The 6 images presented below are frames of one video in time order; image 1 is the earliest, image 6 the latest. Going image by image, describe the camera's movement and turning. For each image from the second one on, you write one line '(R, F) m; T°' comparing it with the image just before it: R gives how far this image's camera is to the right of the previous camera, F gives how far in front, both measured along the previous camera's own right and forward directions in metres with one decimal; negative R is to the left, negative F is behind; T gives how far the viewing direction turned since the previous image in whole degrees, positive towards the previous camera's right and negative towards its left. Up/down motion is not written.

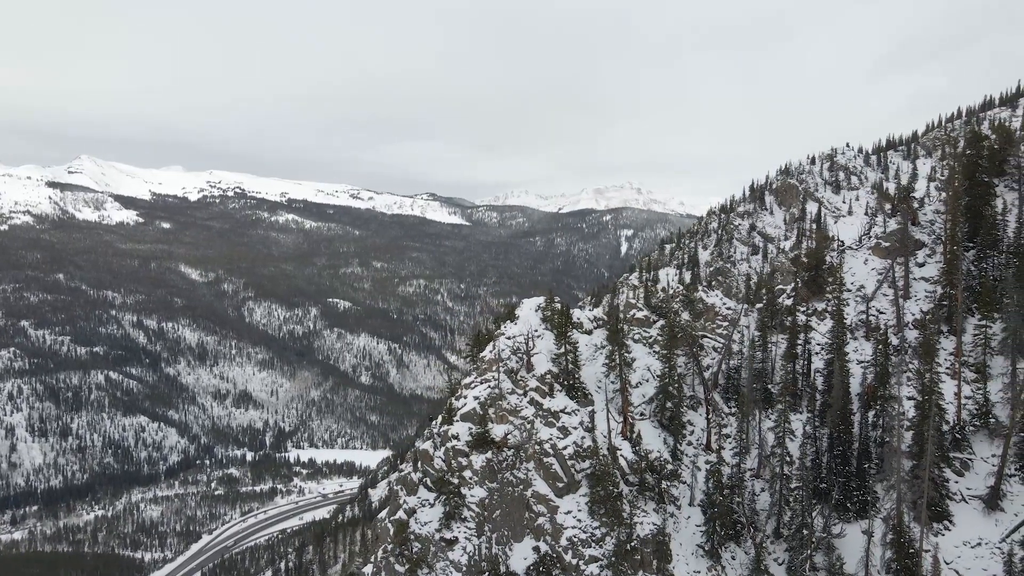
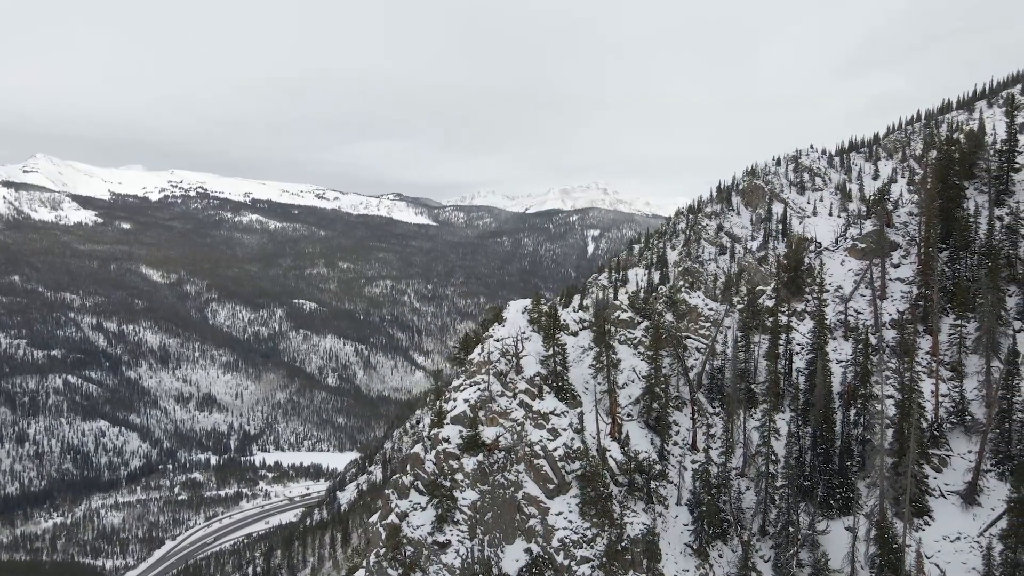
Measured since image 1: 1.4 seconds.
(-1.1, +0.3) m; +2°
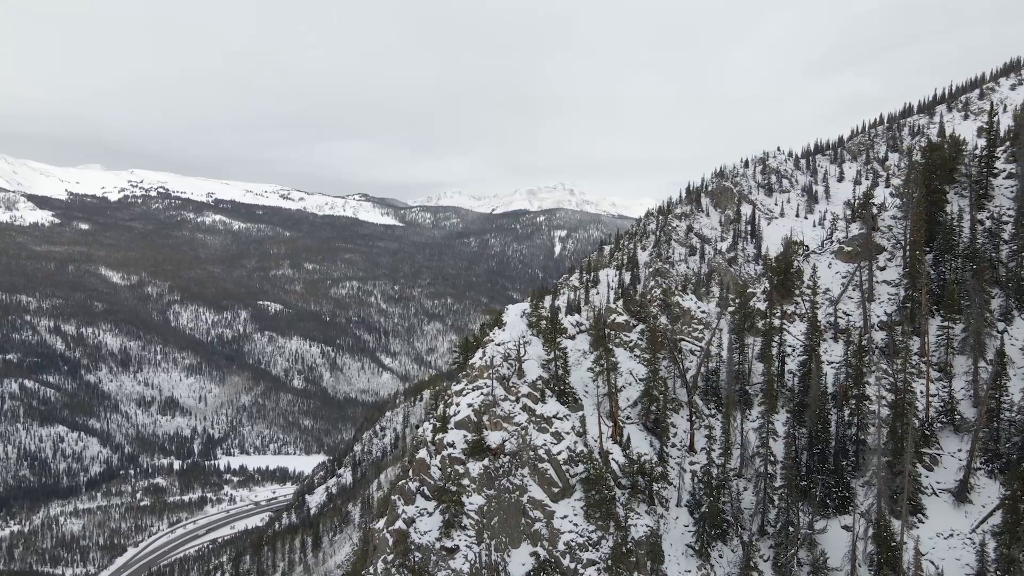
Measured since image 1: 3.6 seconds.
(-1.7, -0.3) m; +2°
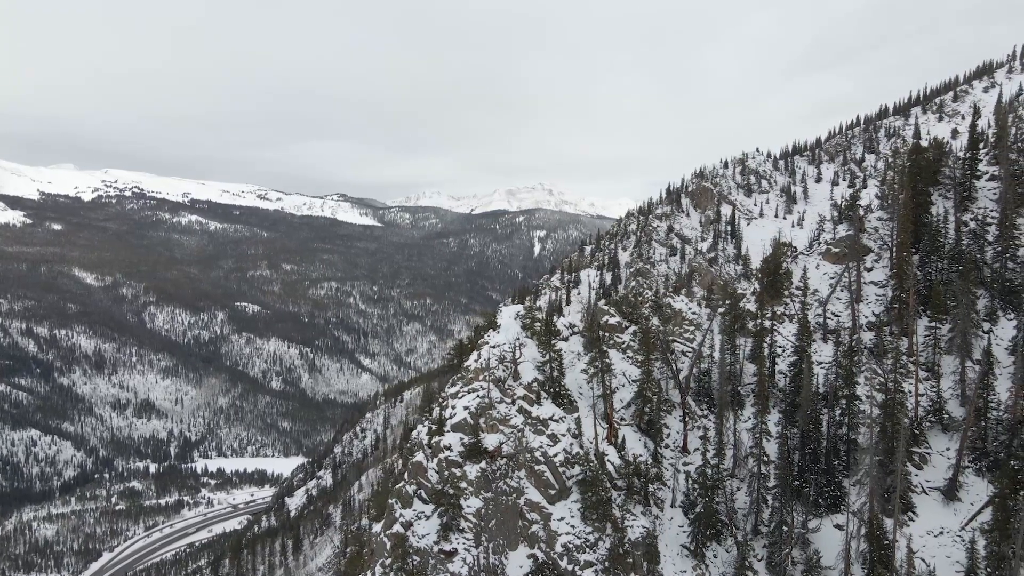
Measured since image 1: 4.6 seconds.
(-0.7, 0.0) m; +1°
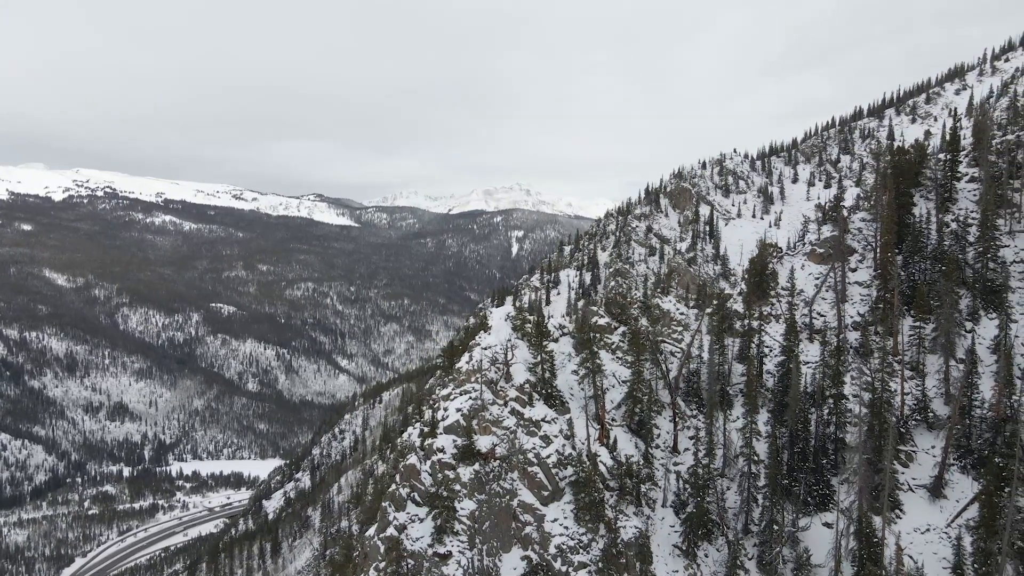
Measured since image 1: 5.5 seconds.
(-0.6, +0.3) m; +1°
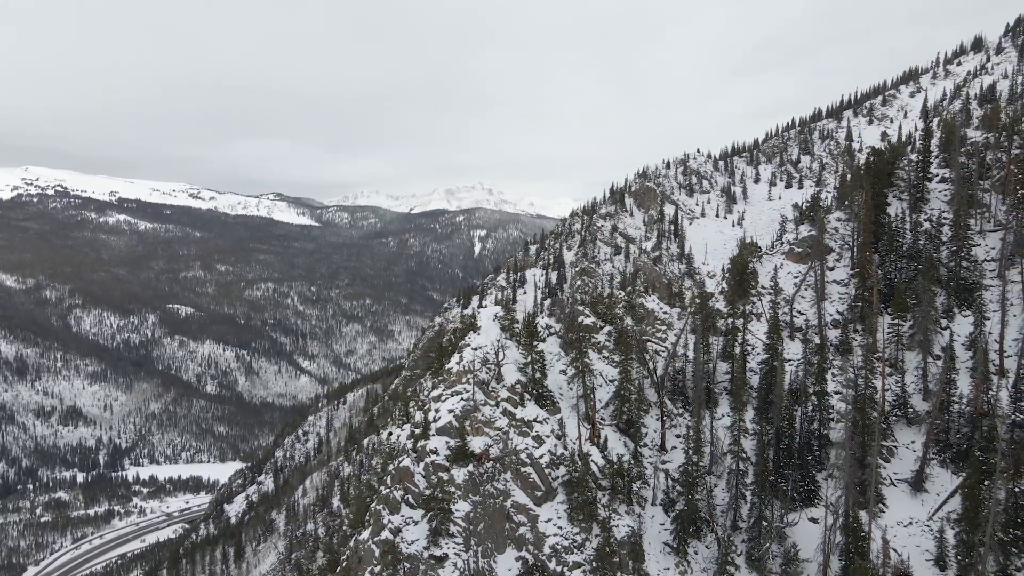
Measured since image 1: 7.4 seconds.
(-1.3, +0.3) m; +2°
